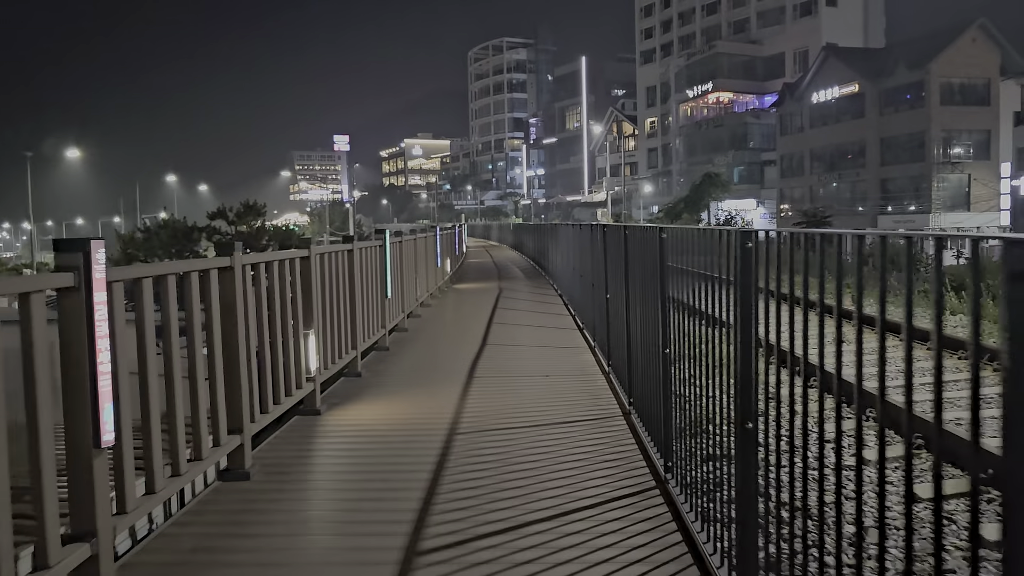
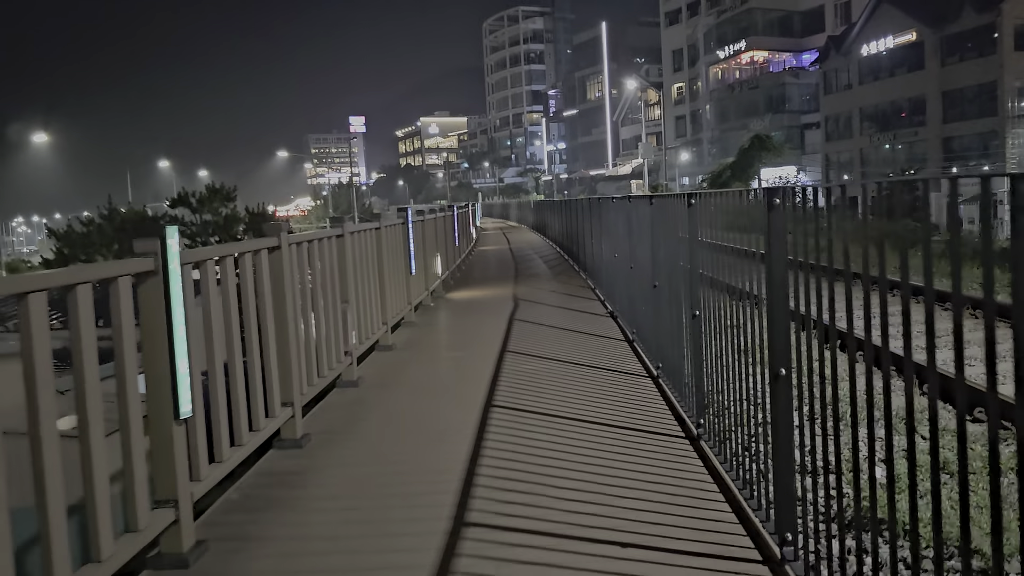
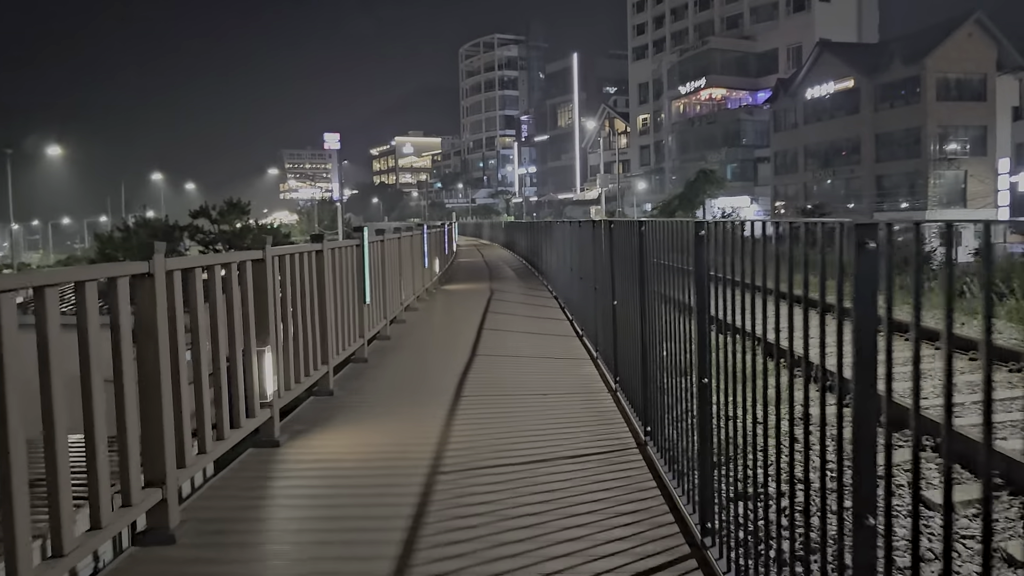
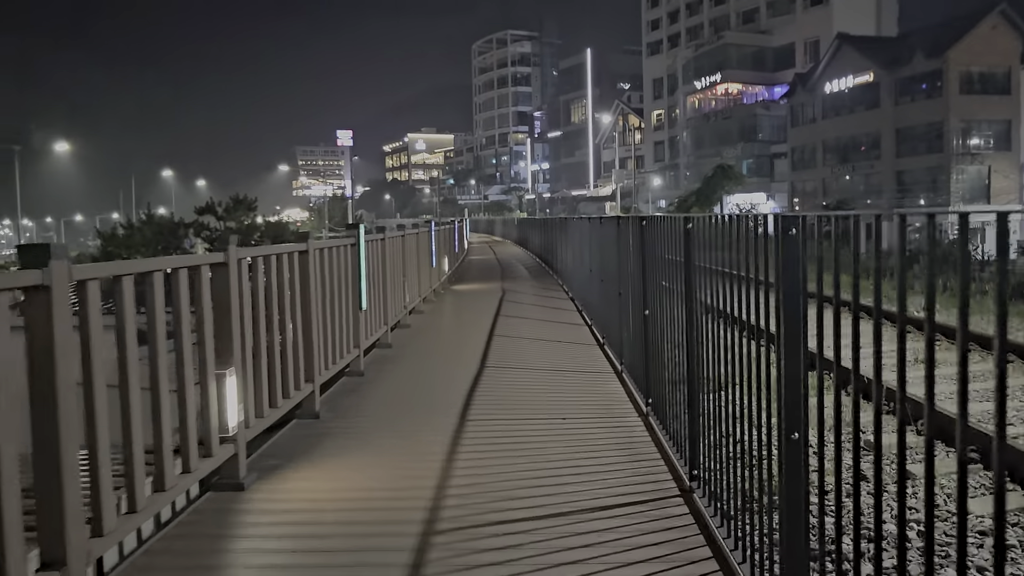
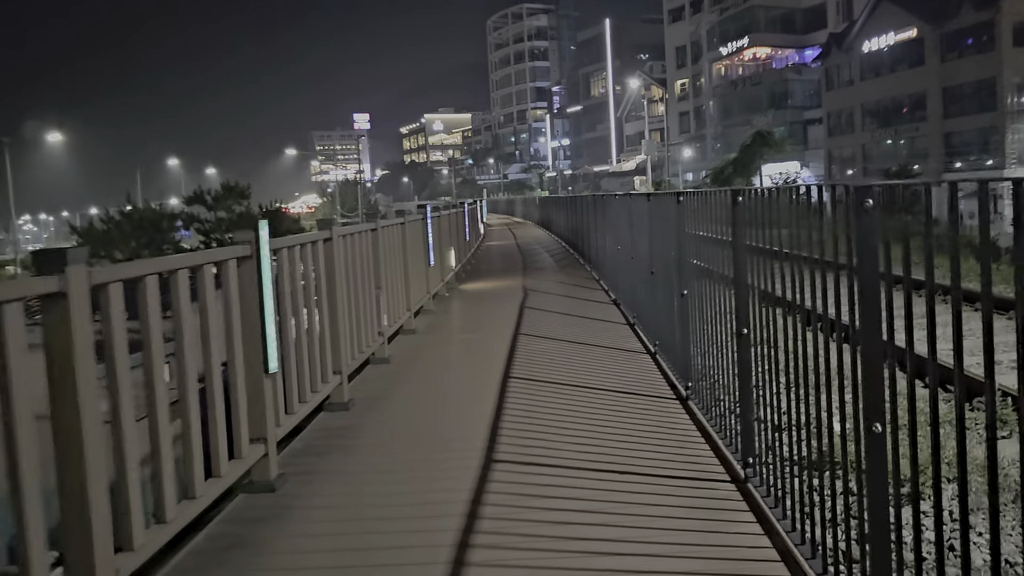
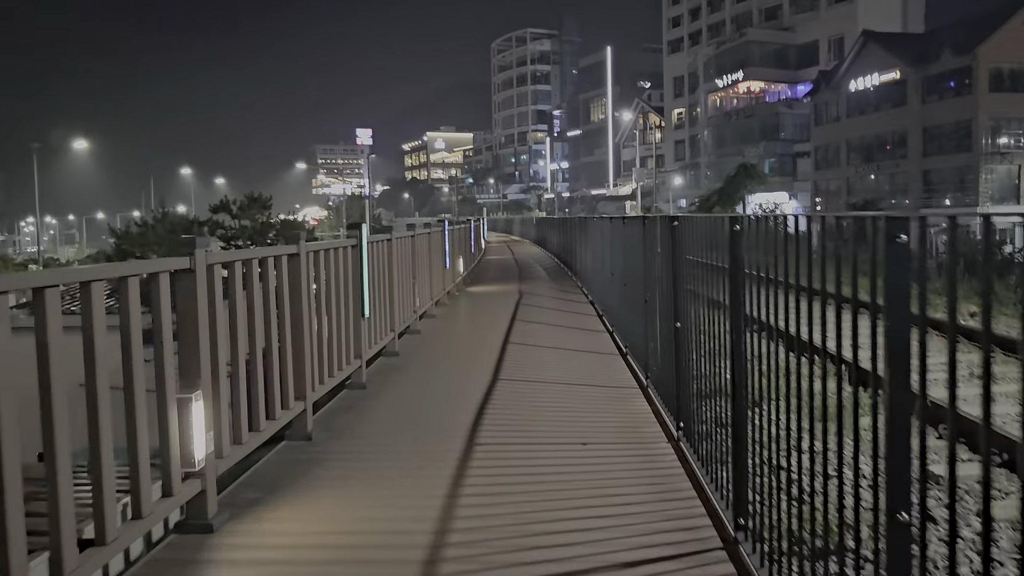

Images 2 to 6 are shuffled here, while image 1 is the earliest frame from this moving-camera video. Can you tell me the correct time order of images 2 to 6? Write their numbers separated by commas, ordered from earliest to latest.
3, 4, 6, 5, 2
